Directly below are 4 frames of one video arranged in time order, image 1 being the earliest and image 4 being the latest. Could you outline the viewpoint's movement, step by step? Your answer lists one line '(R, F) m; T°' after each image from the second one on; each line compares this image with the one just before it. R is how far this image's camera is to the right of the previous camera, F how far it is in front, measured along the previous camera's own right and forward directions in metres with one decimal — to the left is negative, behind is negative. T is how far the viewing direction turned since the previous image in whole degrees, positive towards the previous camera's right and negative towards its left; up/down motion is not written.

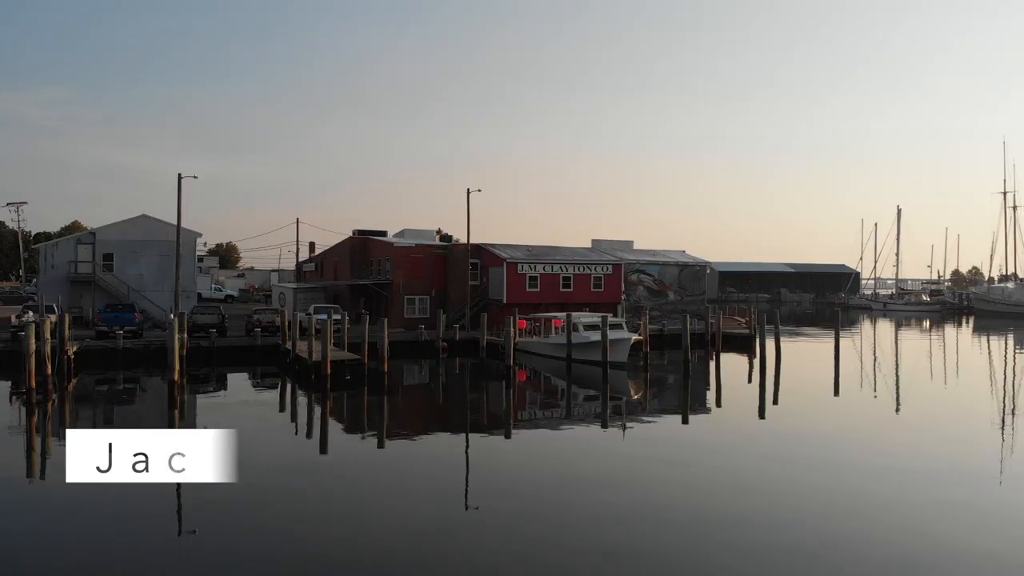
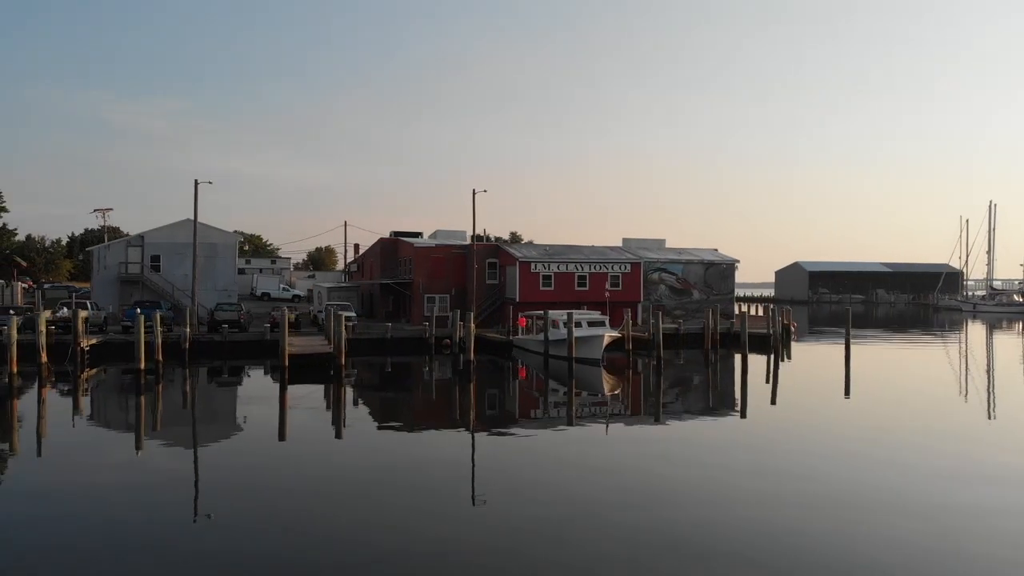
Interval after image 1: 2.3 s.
(+1.9, -0.1) m; -7°
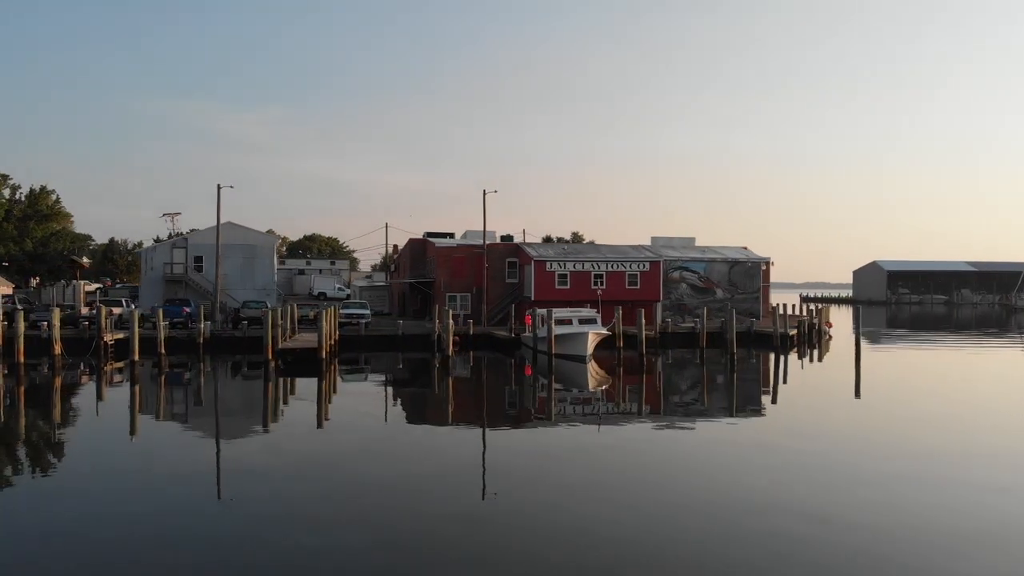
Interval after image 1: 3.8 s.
(+1.4, -0.2) m; -6°
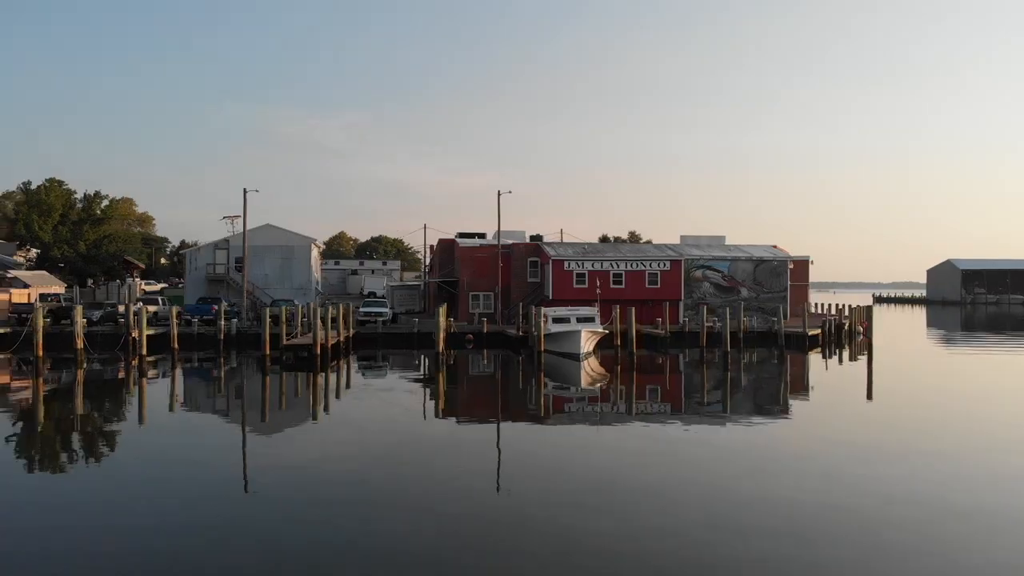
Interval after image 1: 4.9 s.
(+1.2, -0.2) m; -5°
